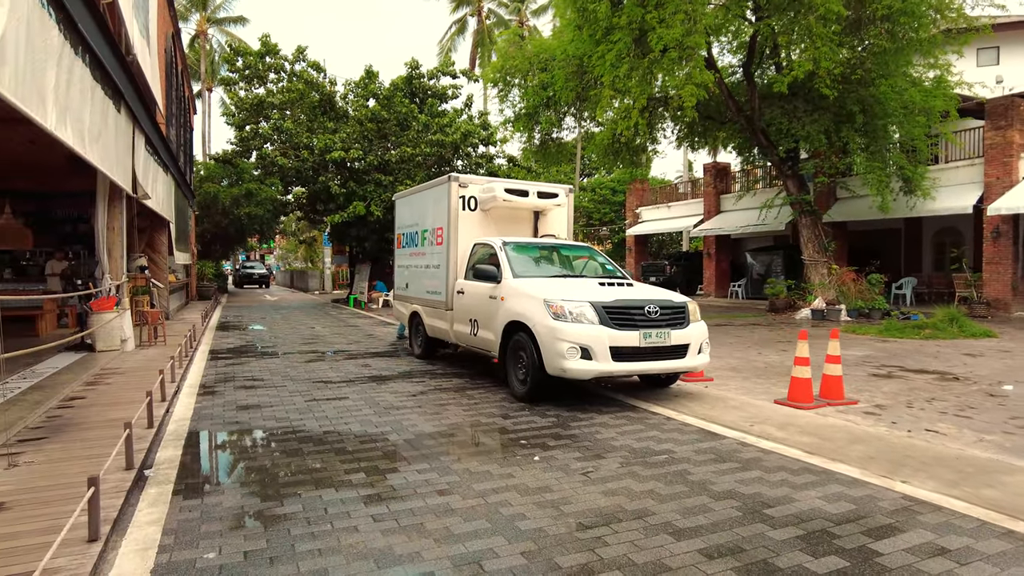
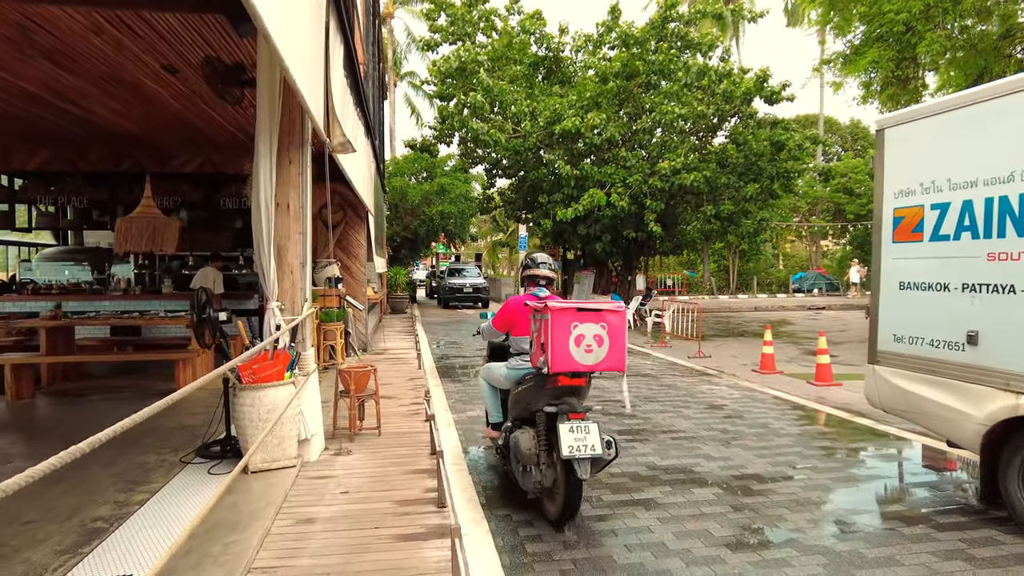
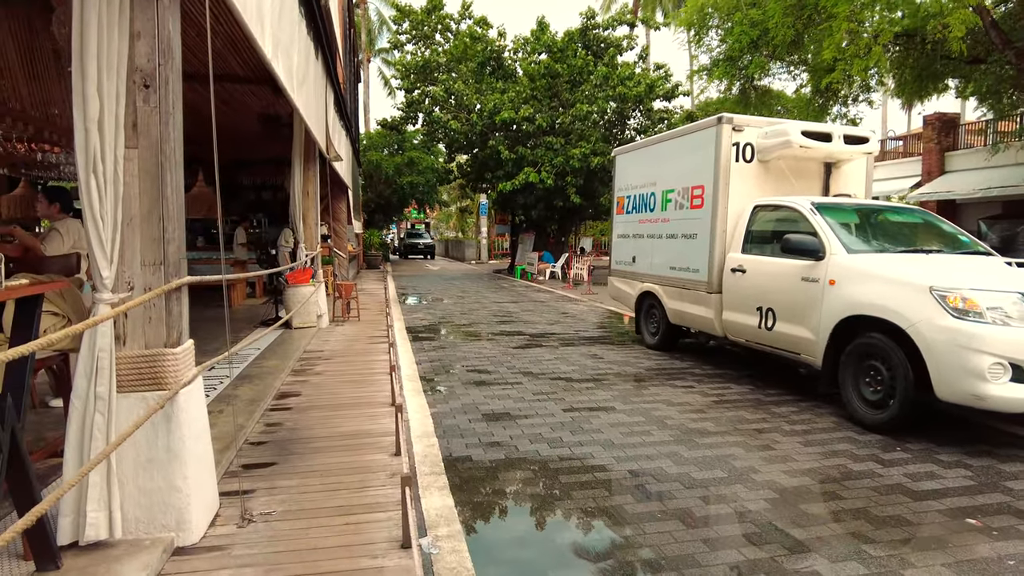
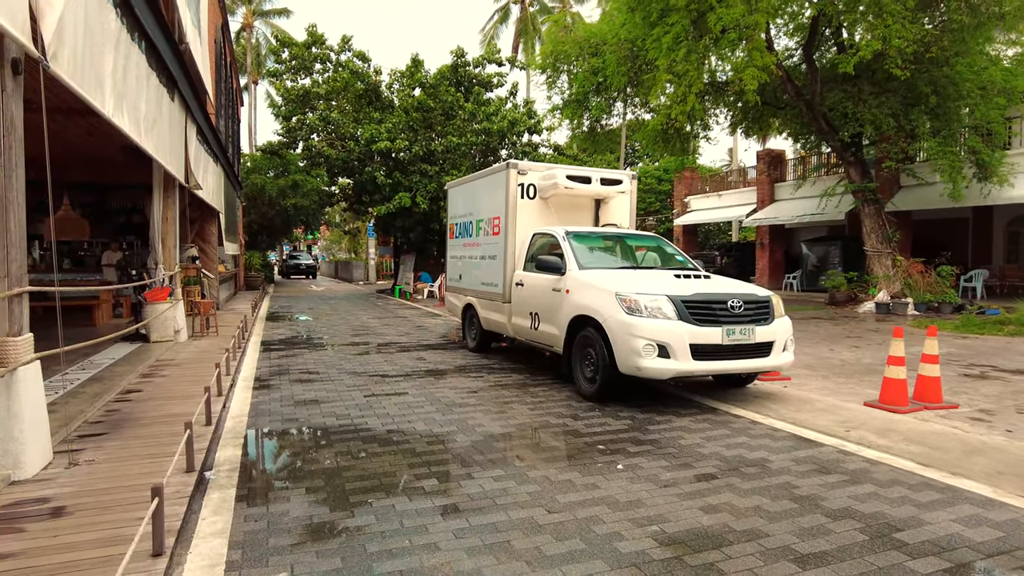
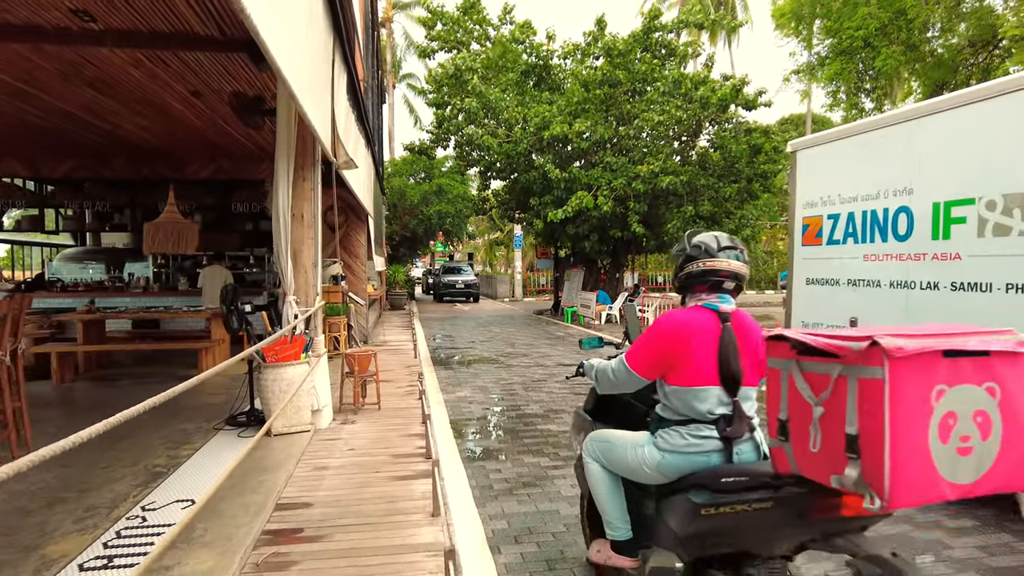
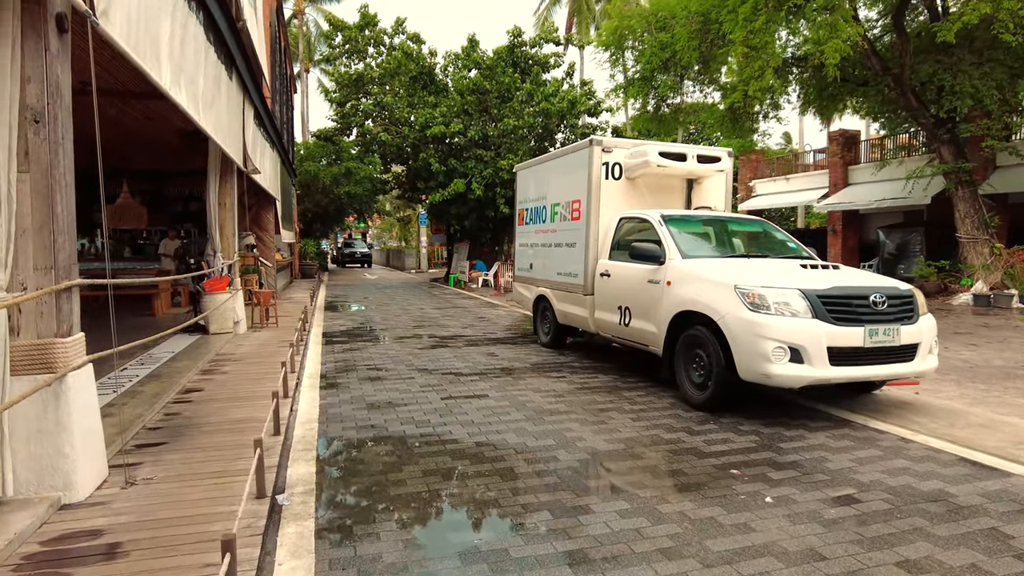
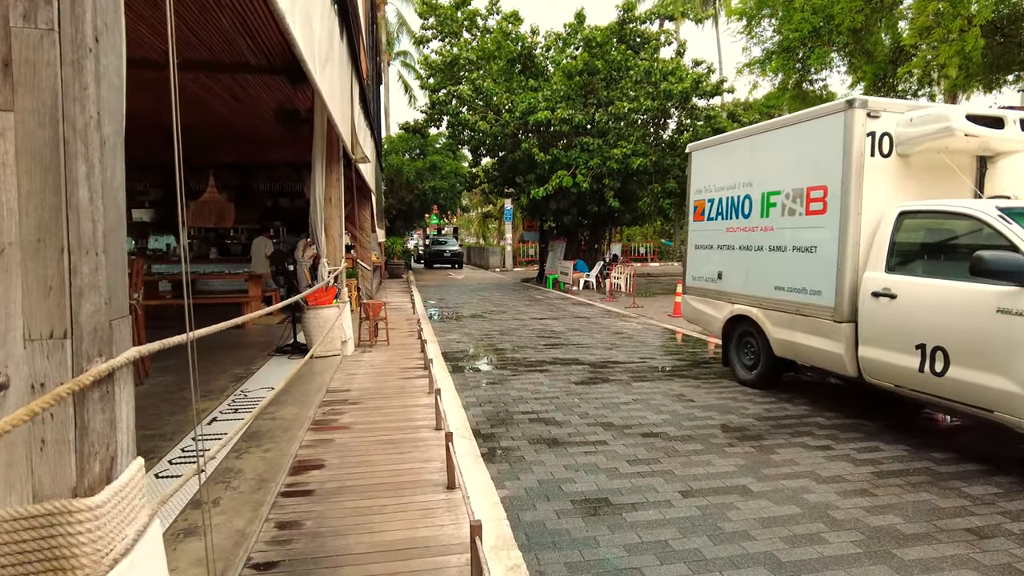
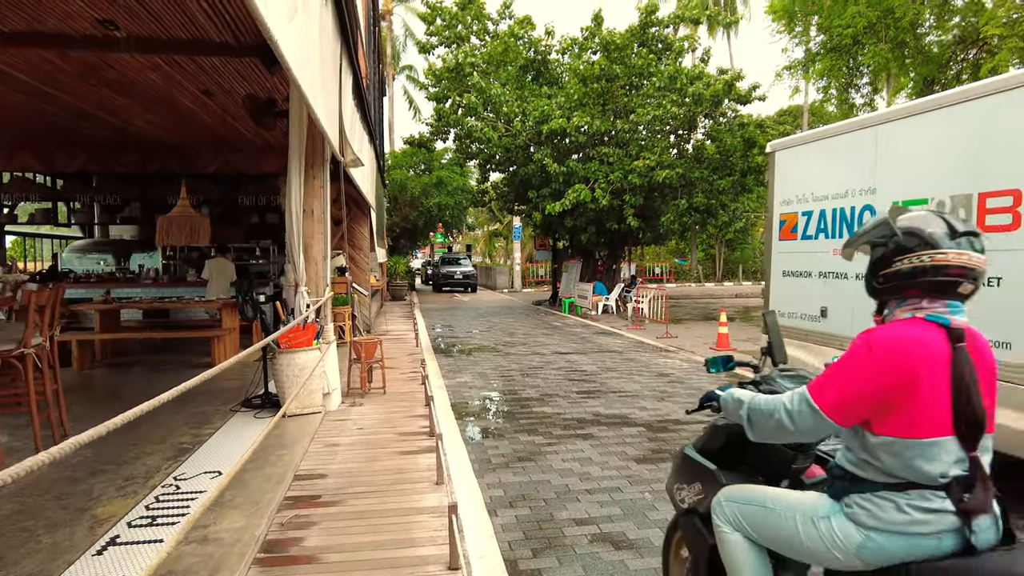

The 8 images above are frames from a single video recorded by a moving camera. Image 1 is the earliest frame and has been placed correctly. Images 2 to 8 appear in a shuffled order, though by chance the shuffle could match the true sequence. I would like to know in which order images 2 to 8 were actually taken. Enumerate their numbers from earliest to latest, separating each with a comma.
4, 6, 3, 7, 8, 5, 2
